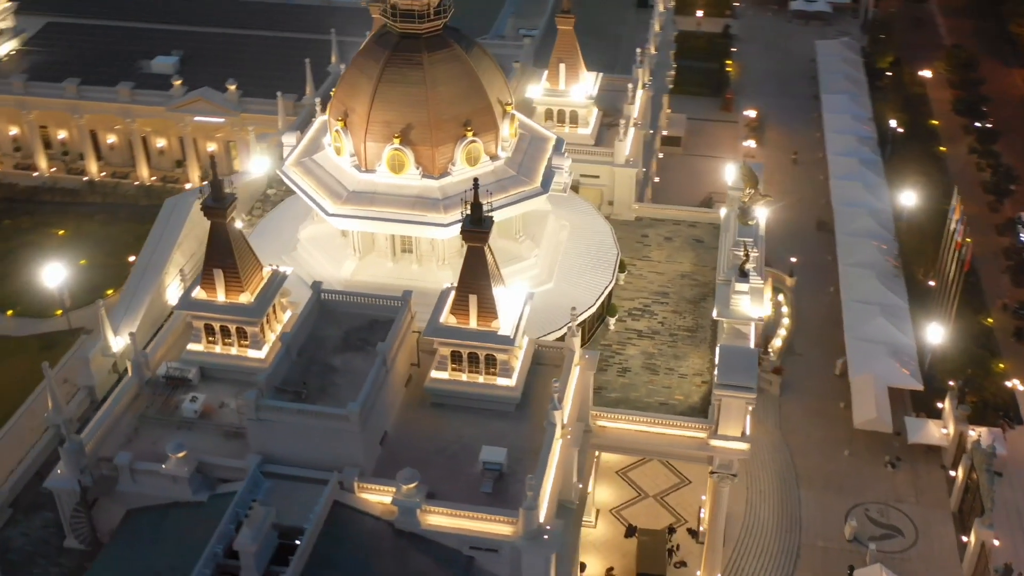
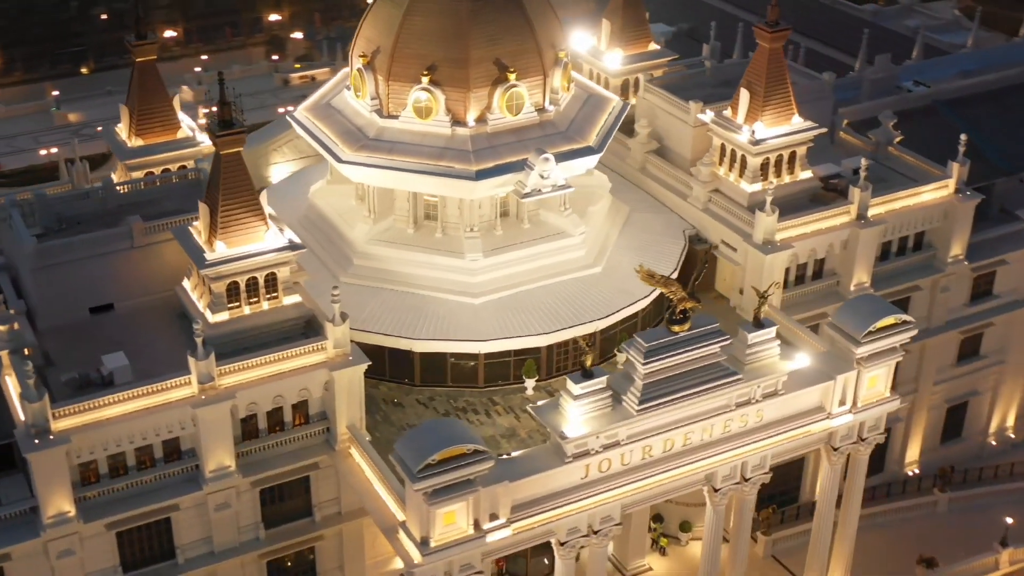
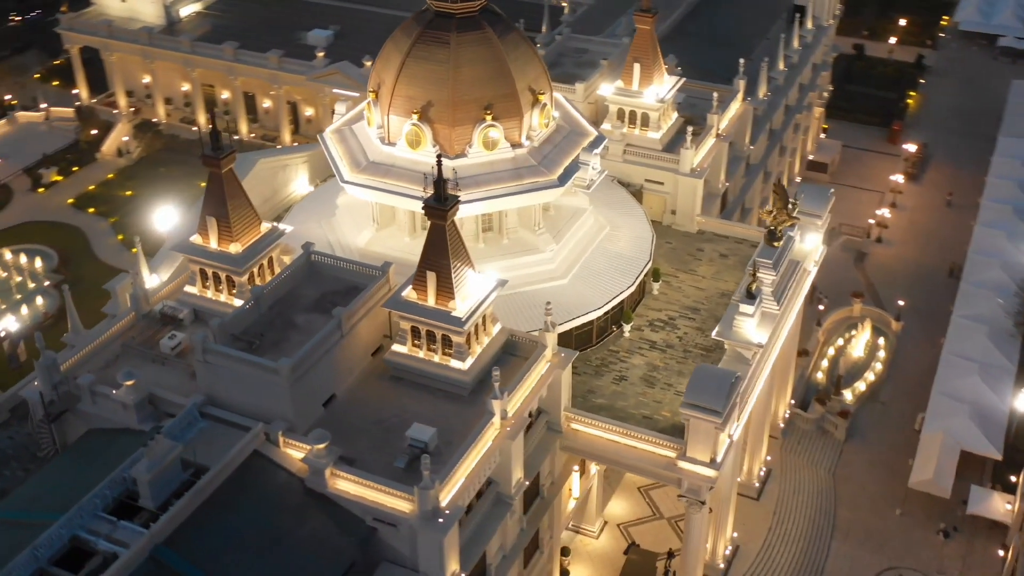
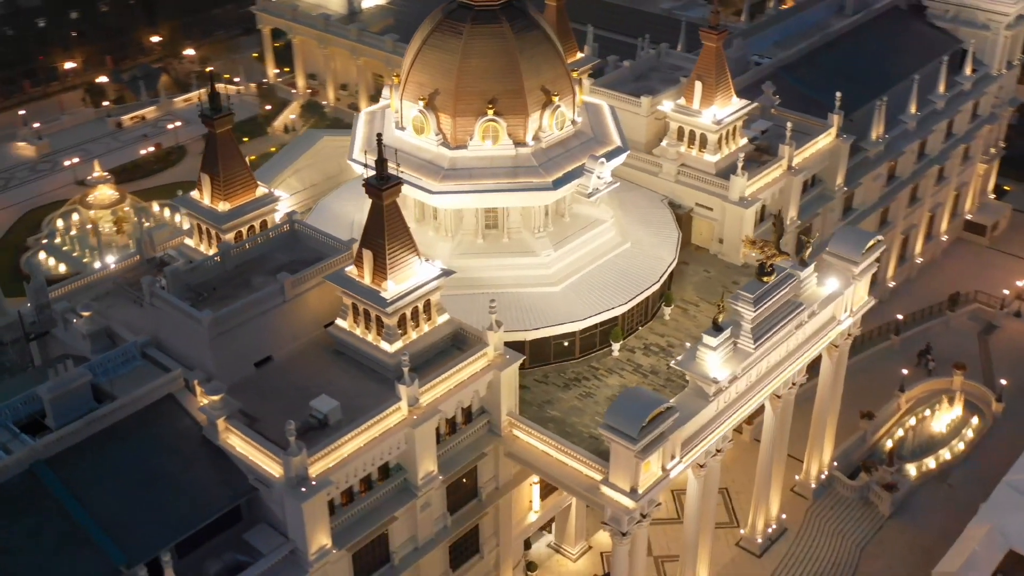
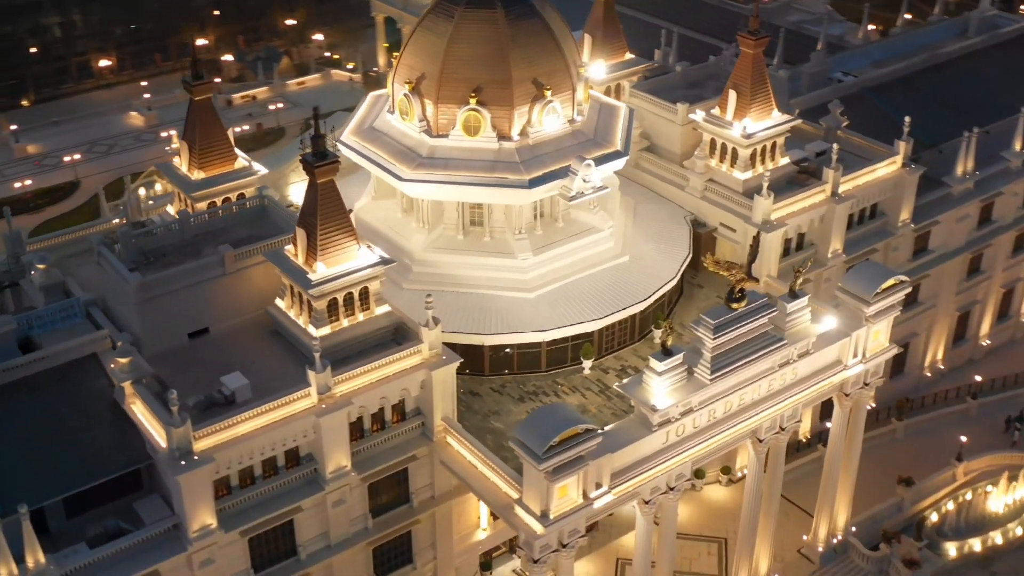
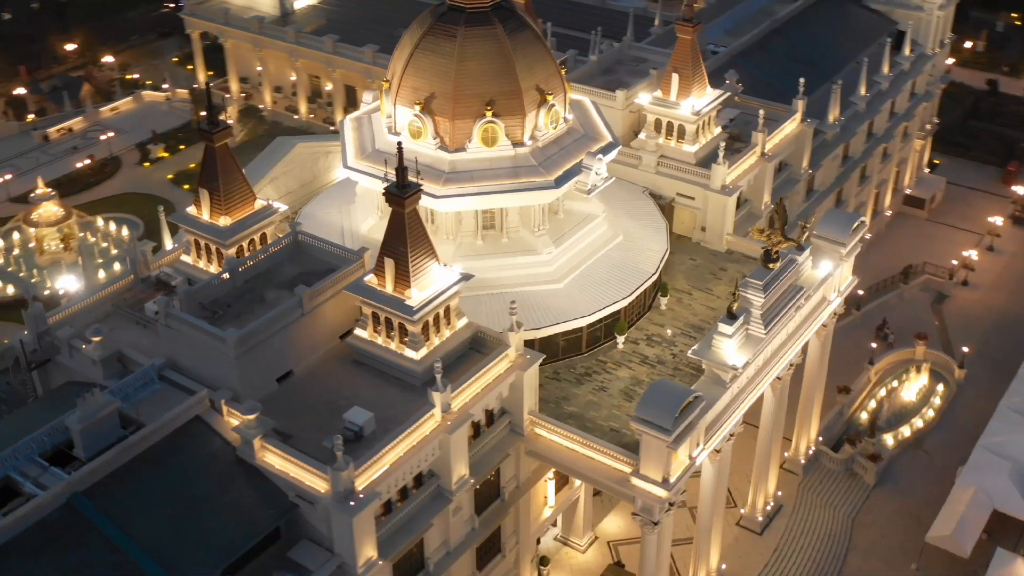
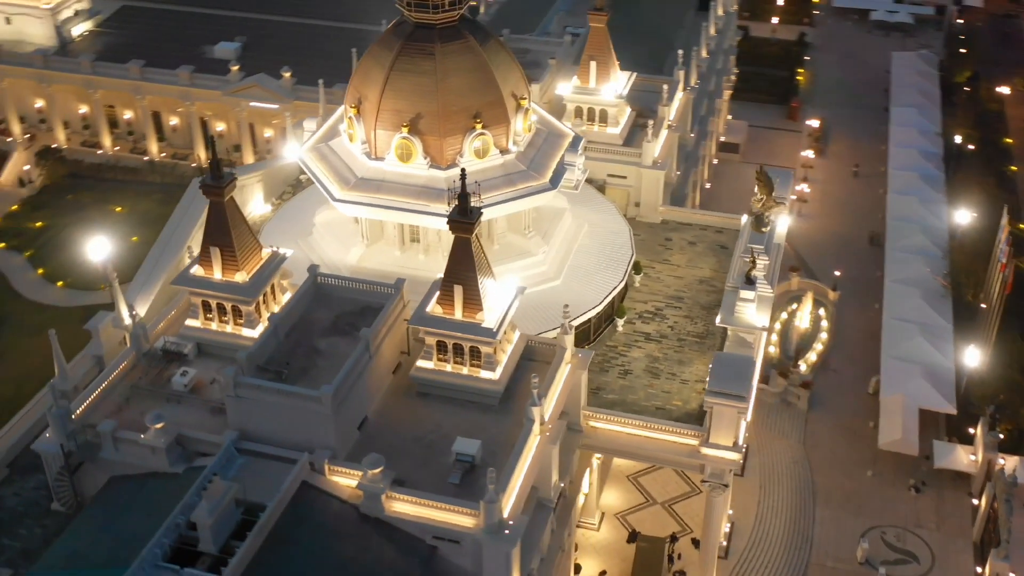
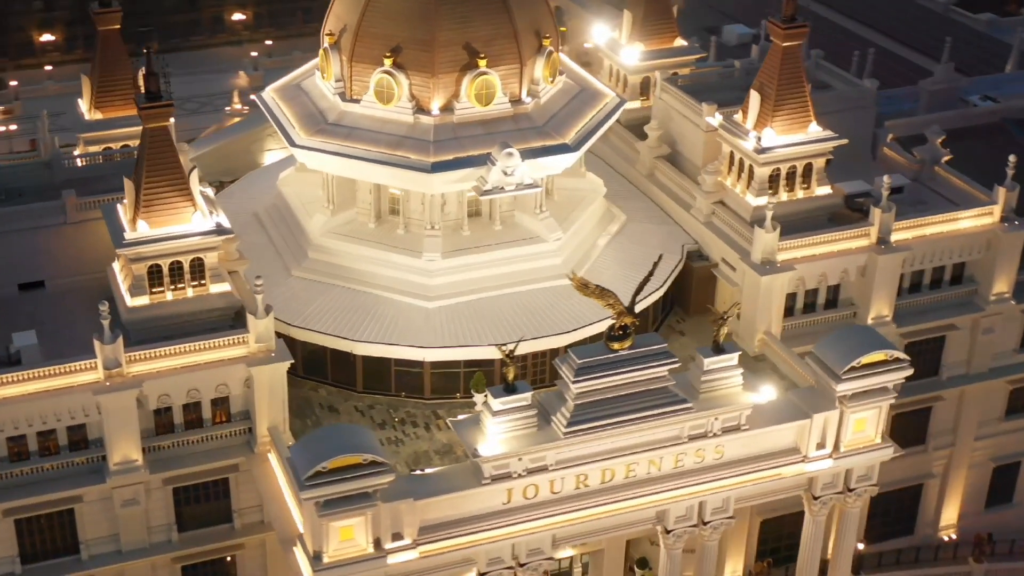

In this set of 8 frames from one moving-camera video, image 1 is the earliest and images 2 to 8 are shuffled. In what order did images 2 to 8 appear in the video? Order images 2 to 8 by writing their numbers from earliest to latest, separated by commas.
7, 3, 6, 4, 5, 2, 8
